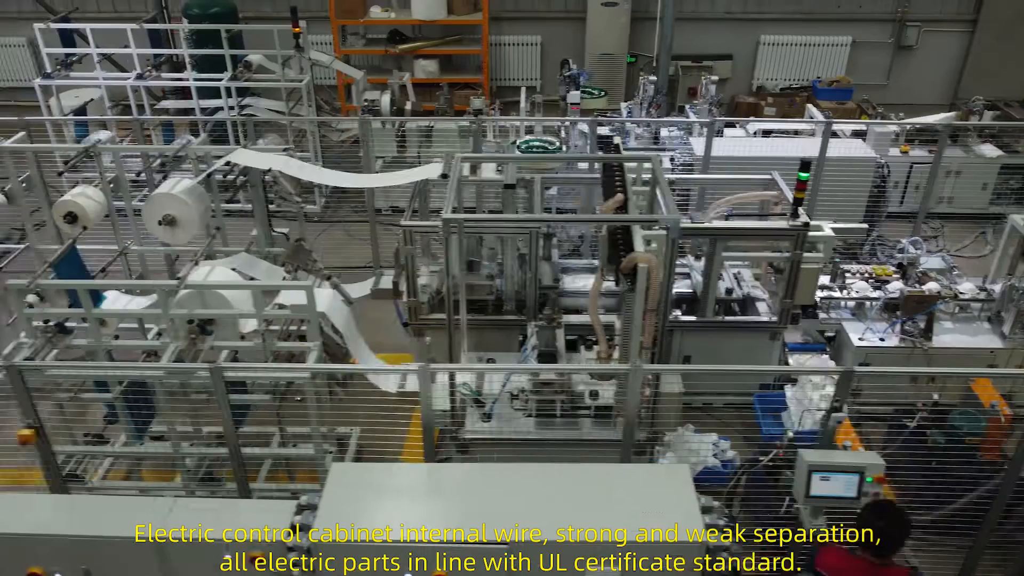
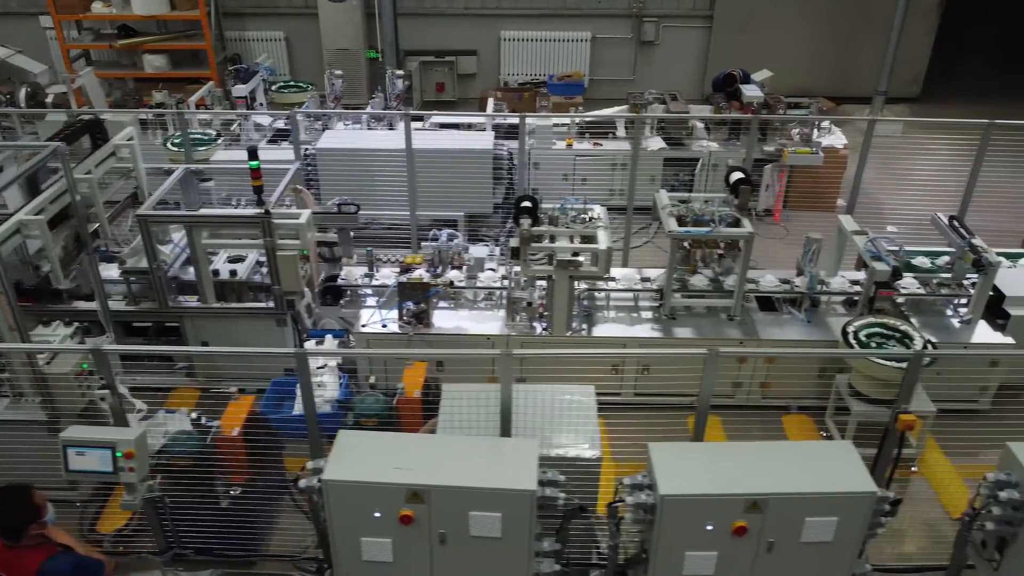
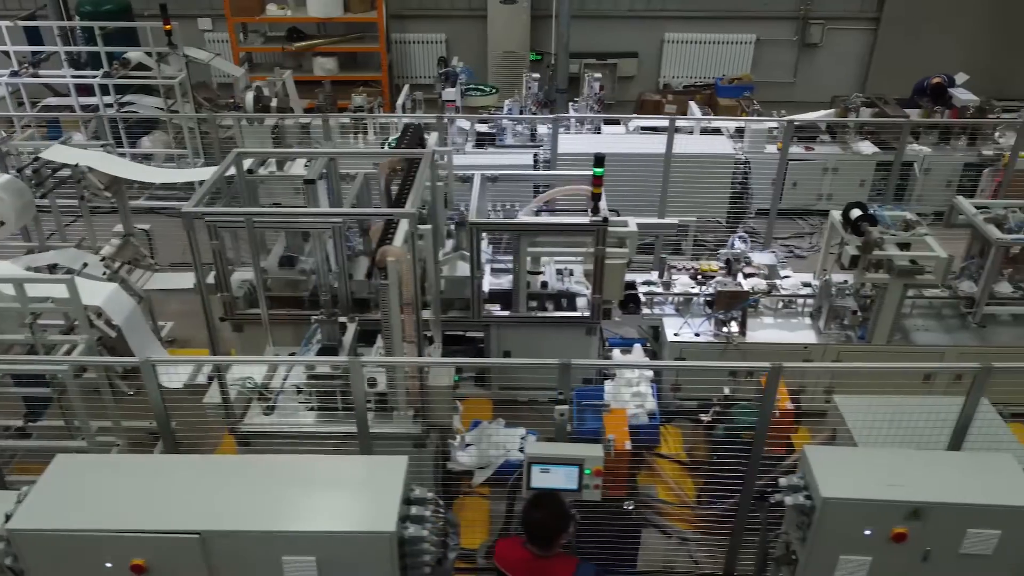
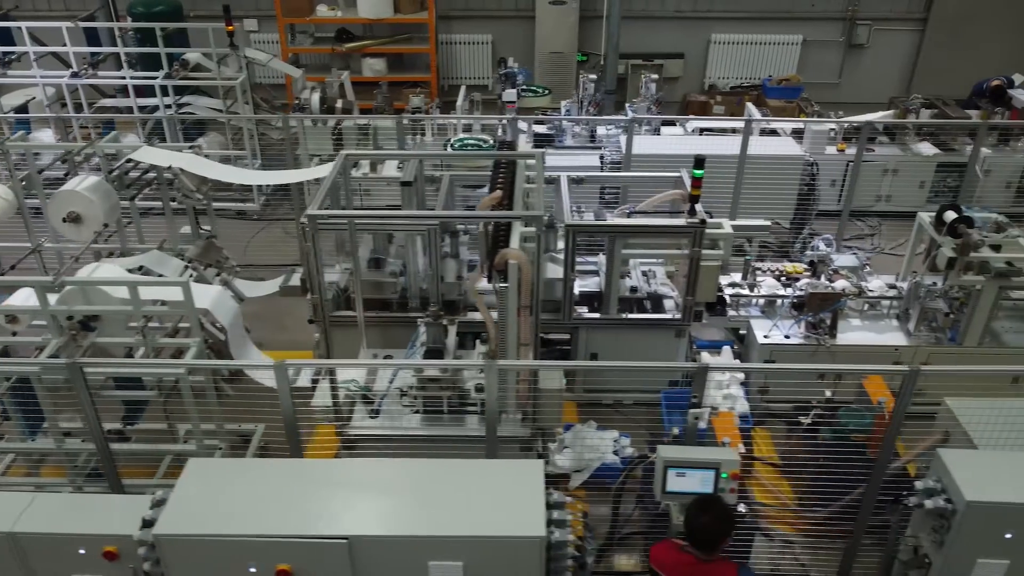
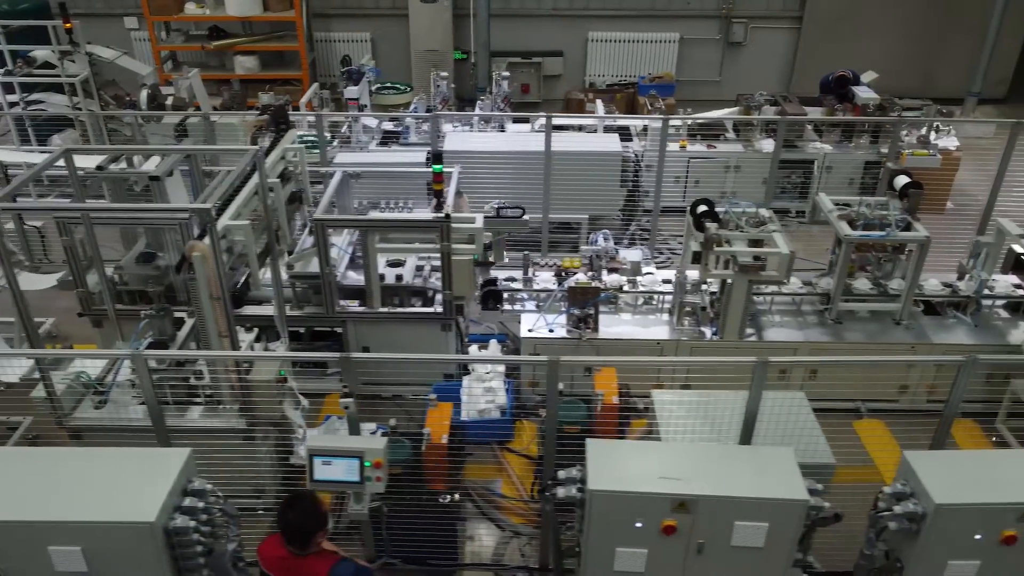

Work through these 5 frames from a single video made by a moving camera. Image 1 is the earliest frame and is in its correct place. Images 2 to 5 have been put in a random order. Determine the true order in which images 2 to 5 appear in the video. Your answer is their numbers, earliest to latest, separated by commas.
4, 3, 5, 2
